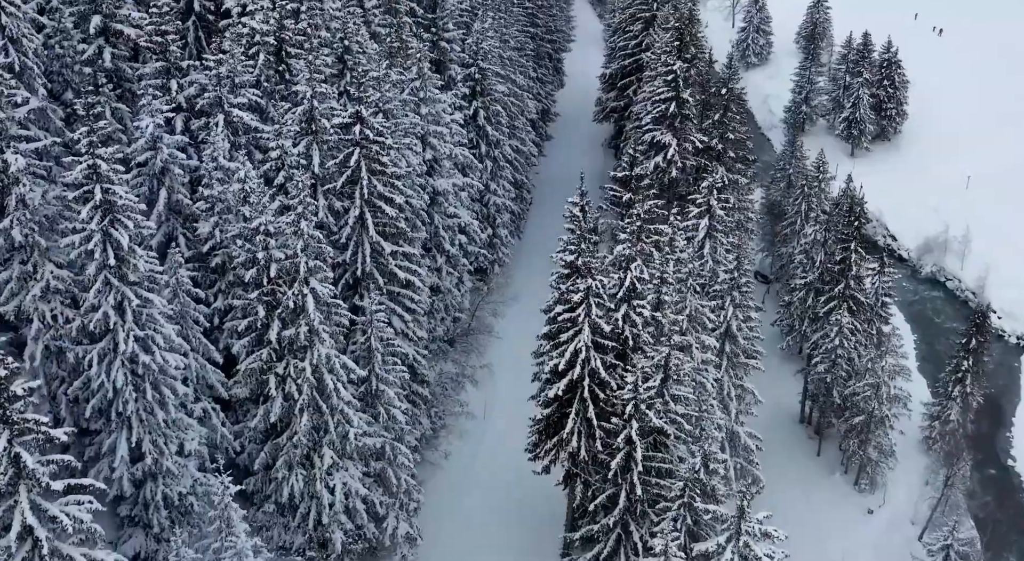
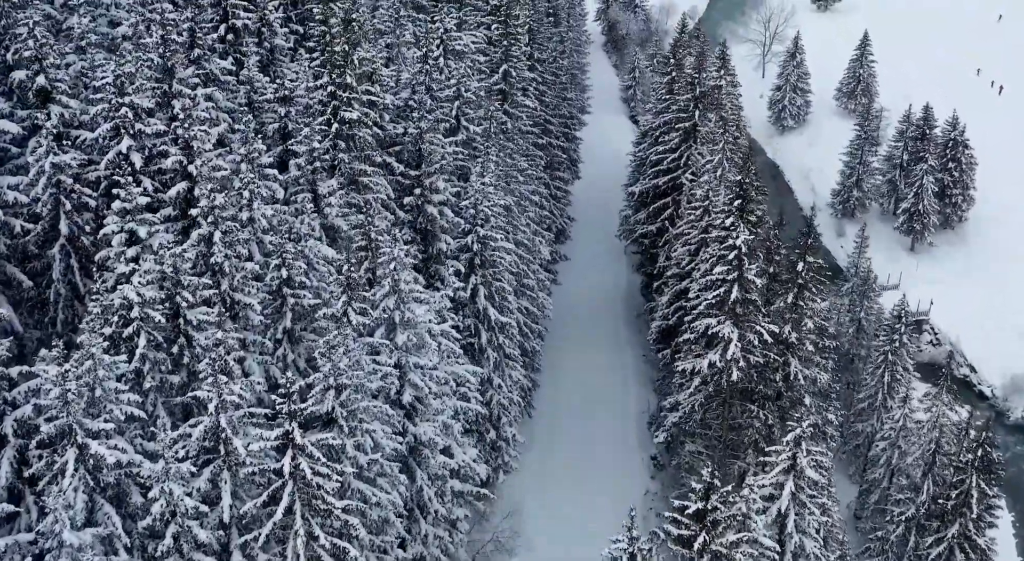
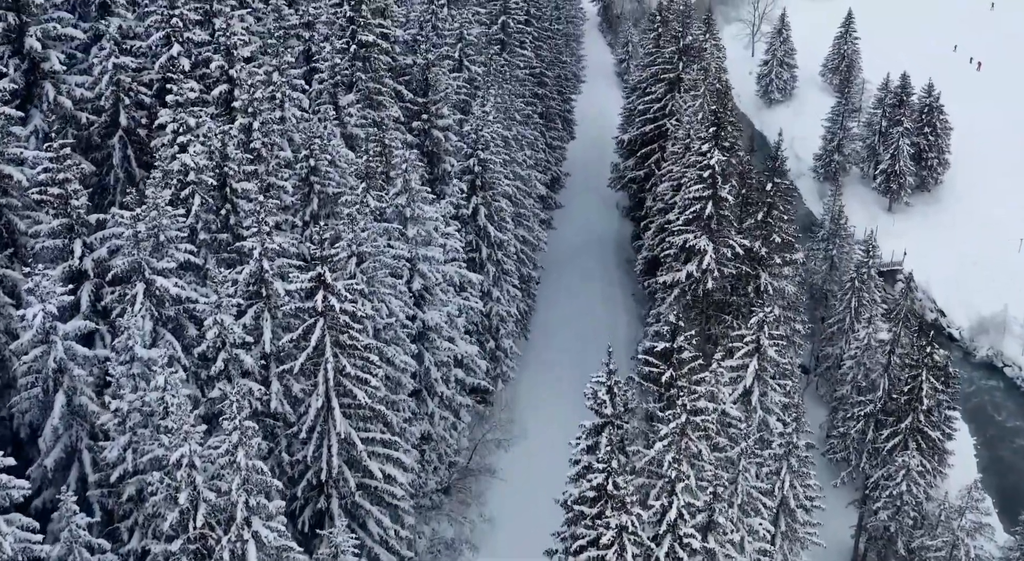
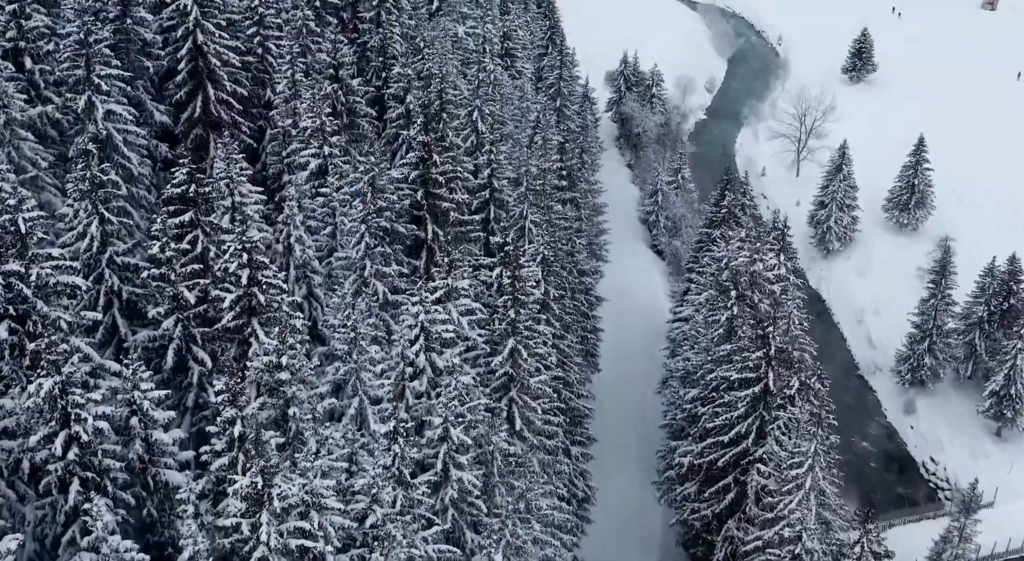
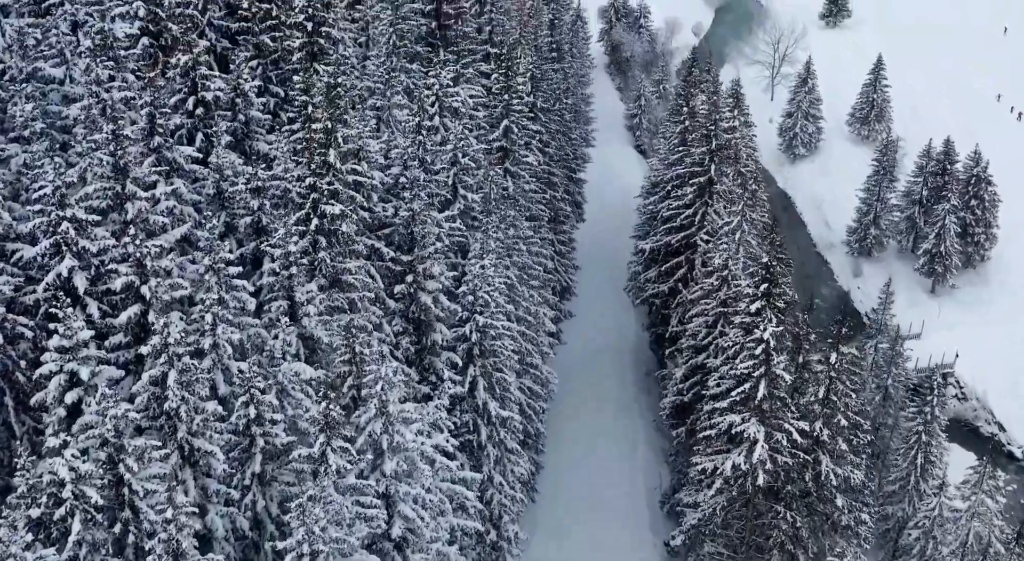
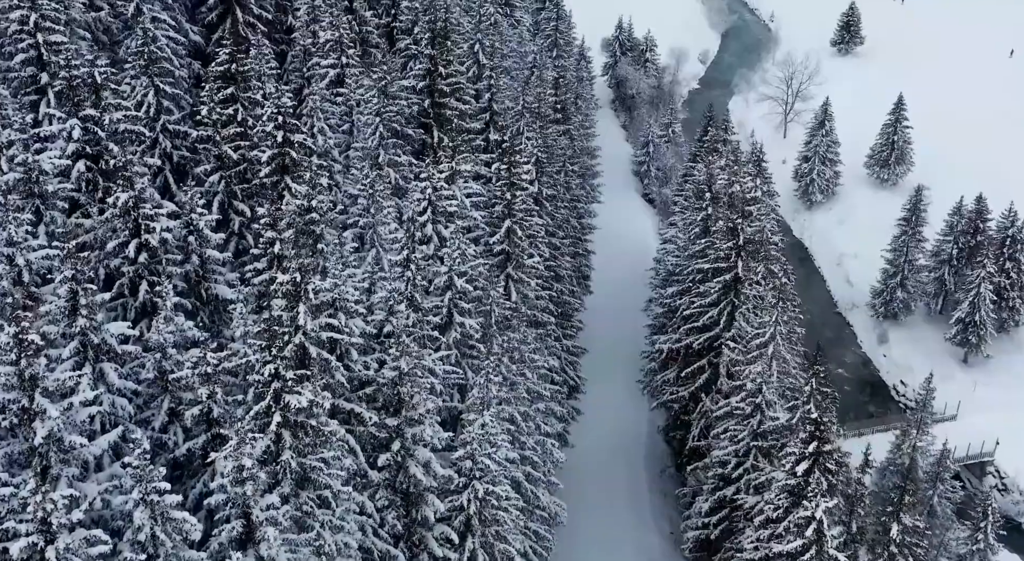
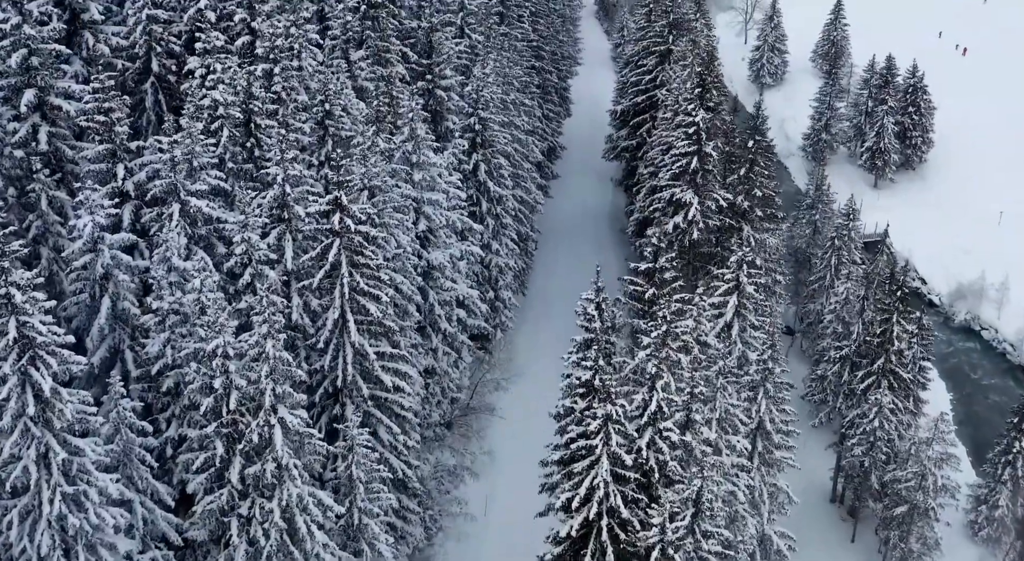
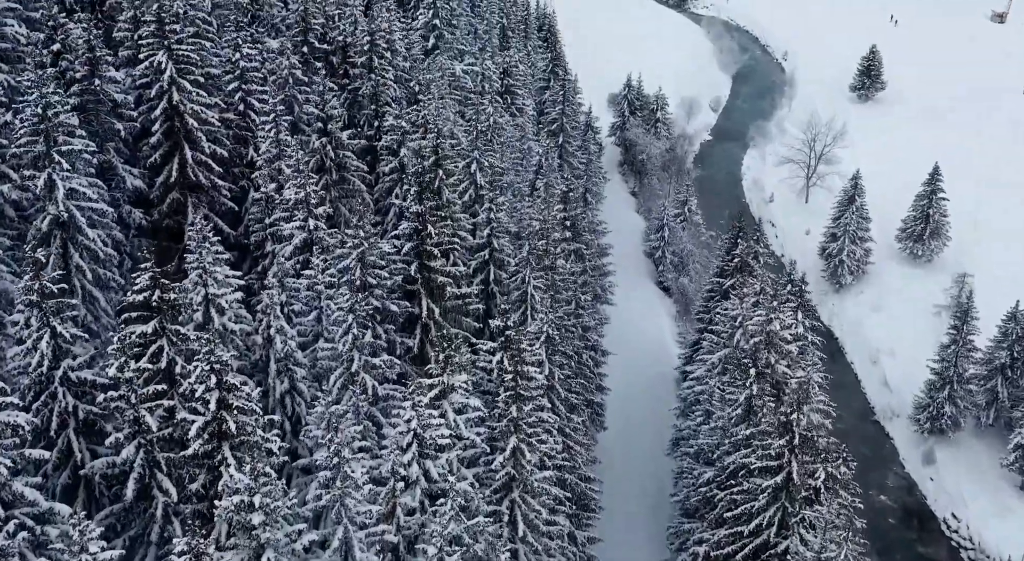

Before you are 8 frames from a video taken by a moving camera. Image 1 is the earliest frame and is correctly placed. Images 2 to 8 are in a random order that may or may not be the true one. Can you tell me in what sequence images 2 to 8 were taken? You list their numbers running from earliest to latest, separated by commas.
7, 3, 2, 5, 6, 4, 8
